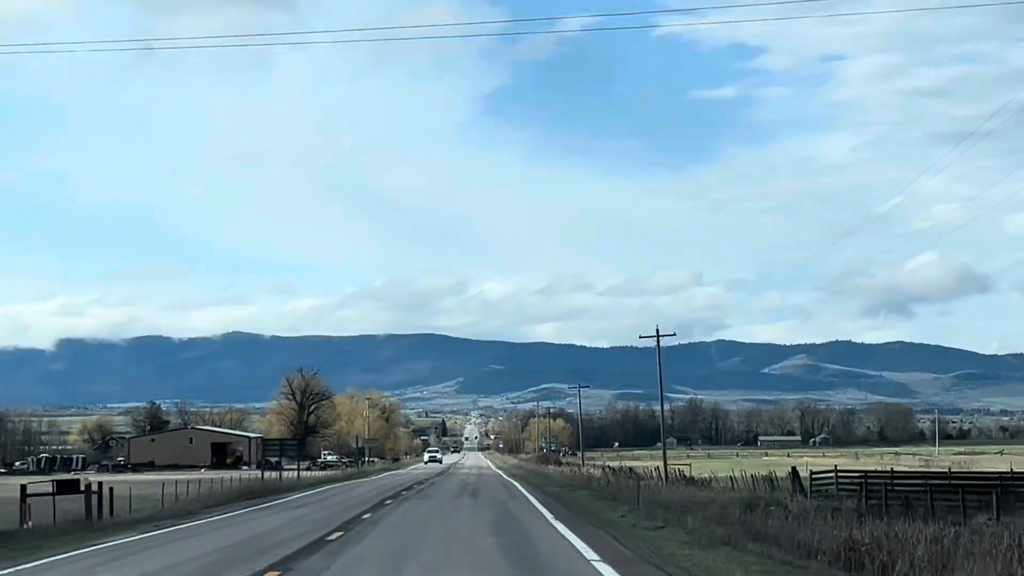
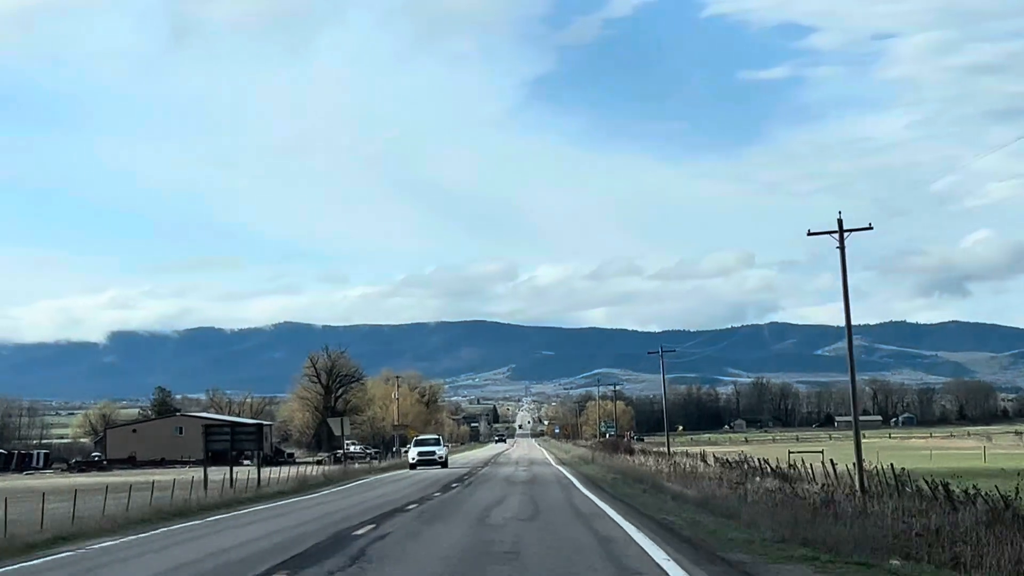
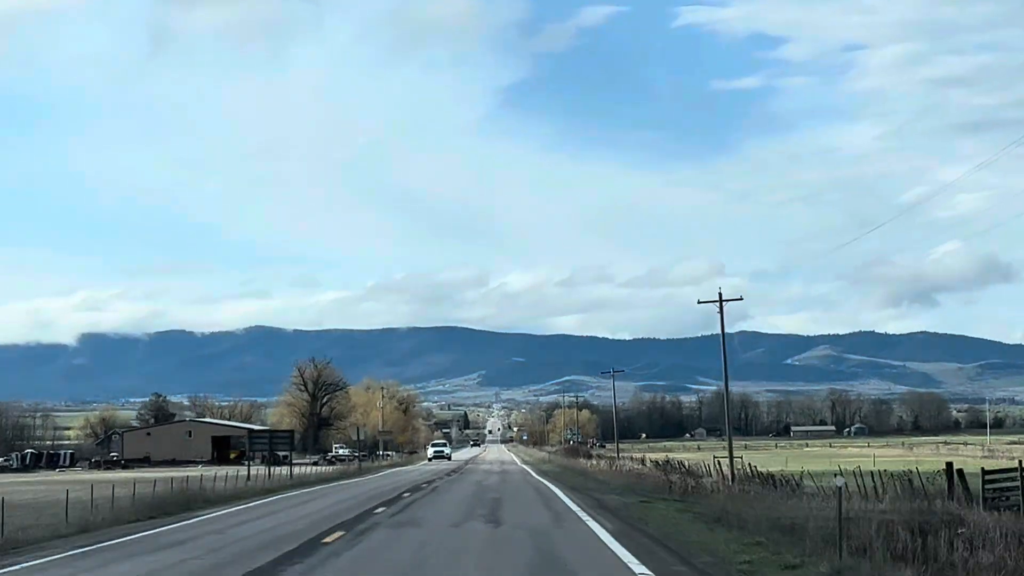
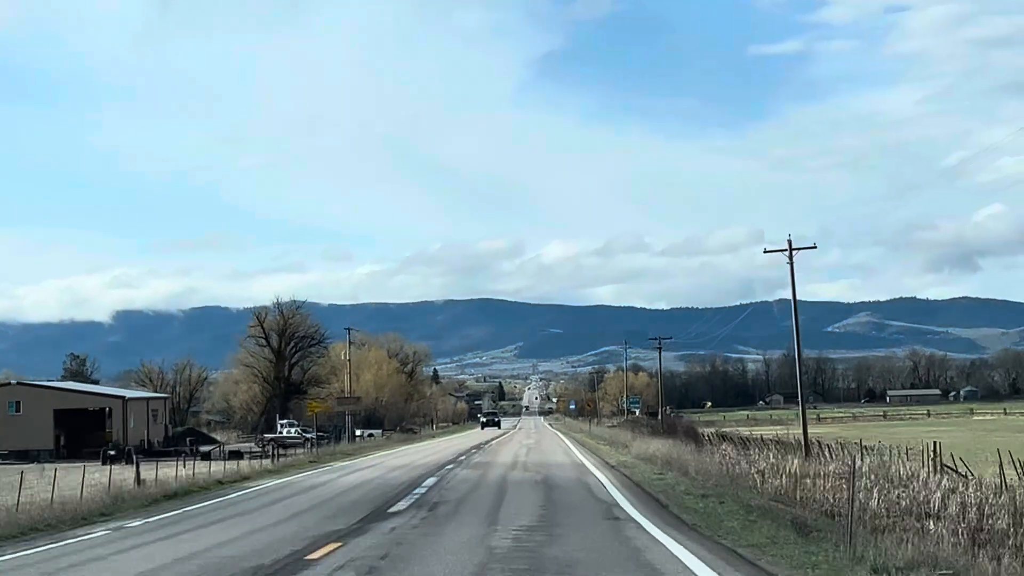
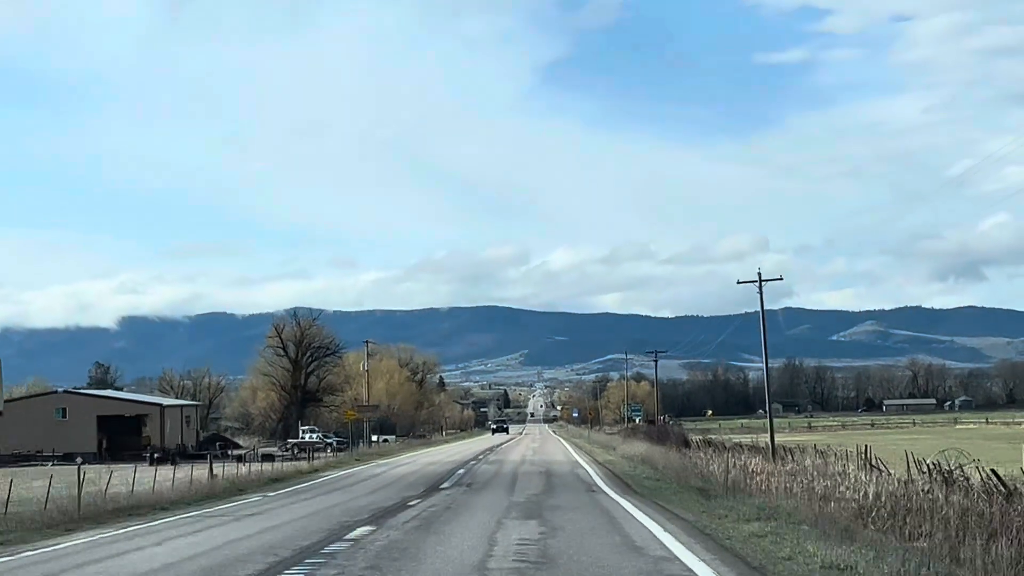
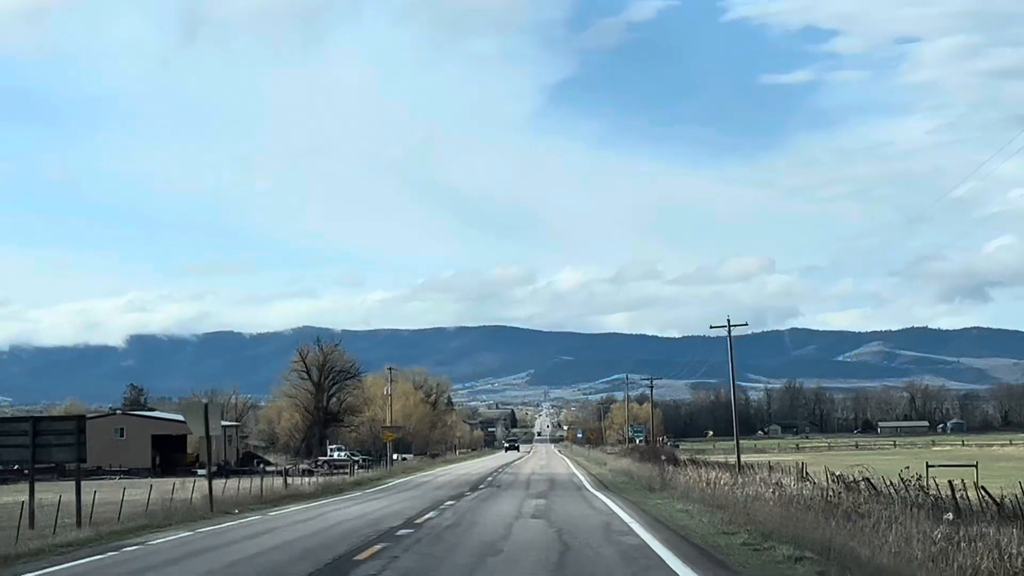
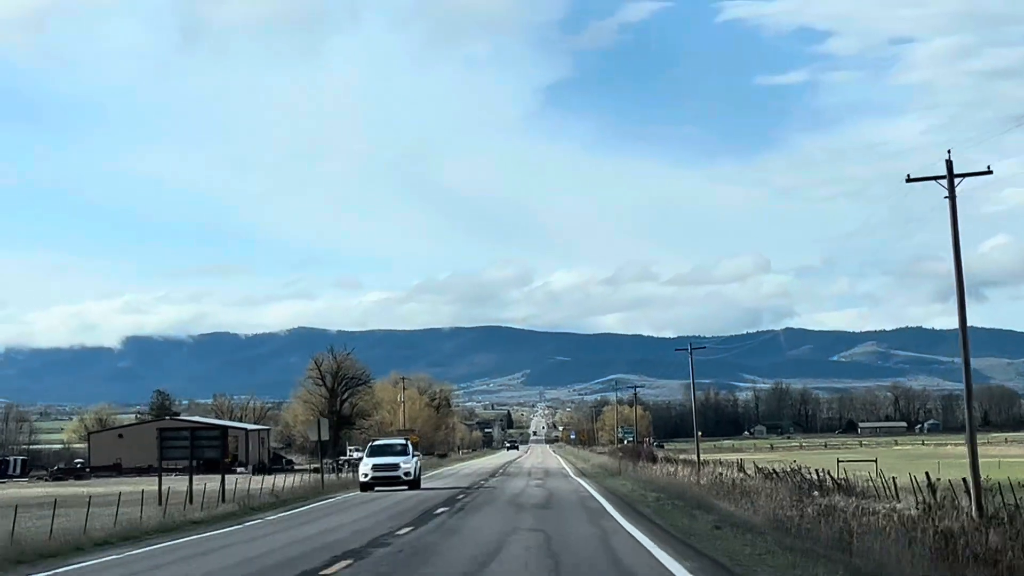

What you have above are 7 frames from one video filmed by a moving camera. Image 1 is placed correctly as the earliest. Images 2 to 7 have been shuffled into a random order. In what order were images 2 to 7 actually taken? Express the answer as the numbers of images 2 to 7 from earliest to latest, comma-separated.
3, 2, 7, 6, 5, 4
